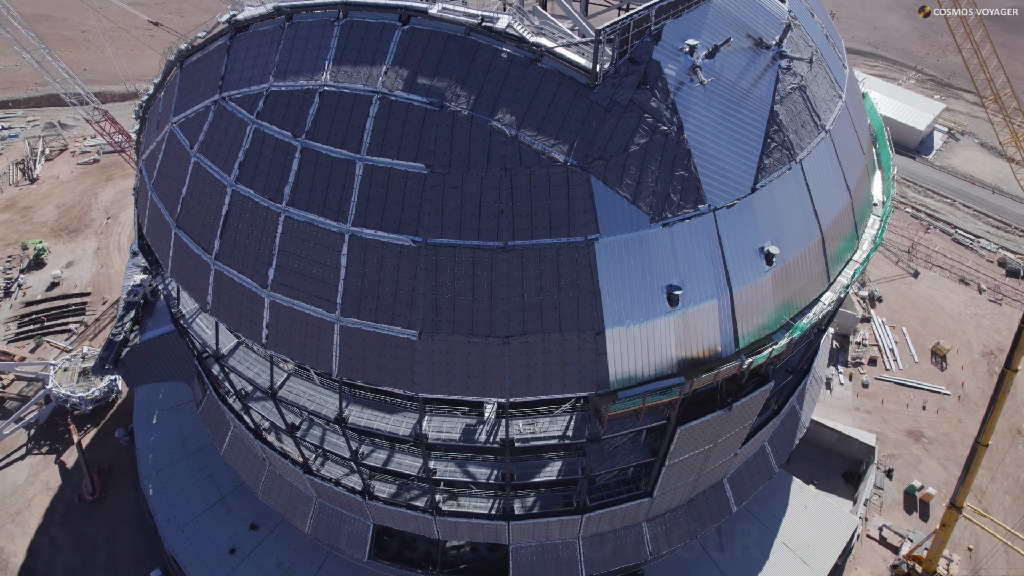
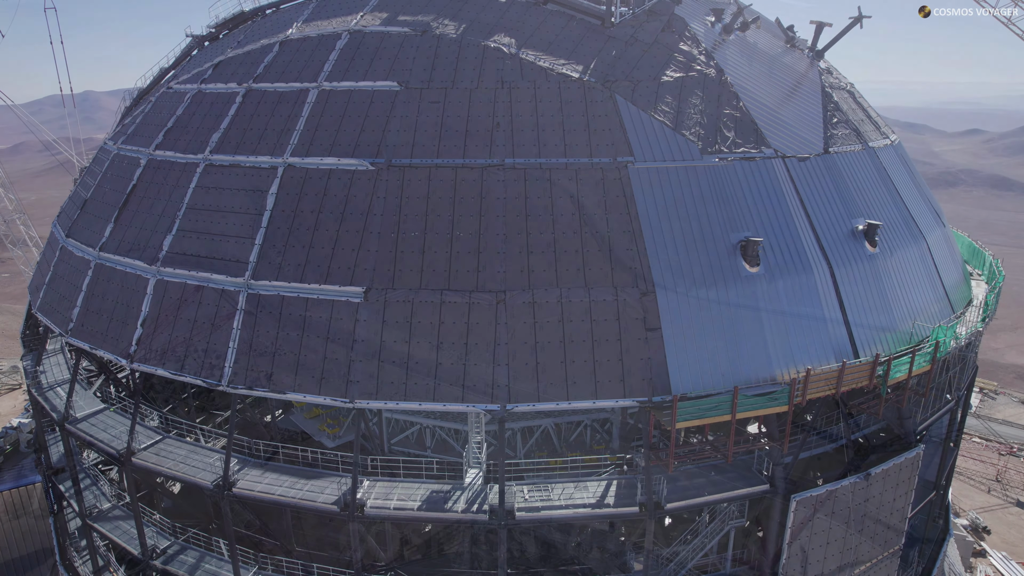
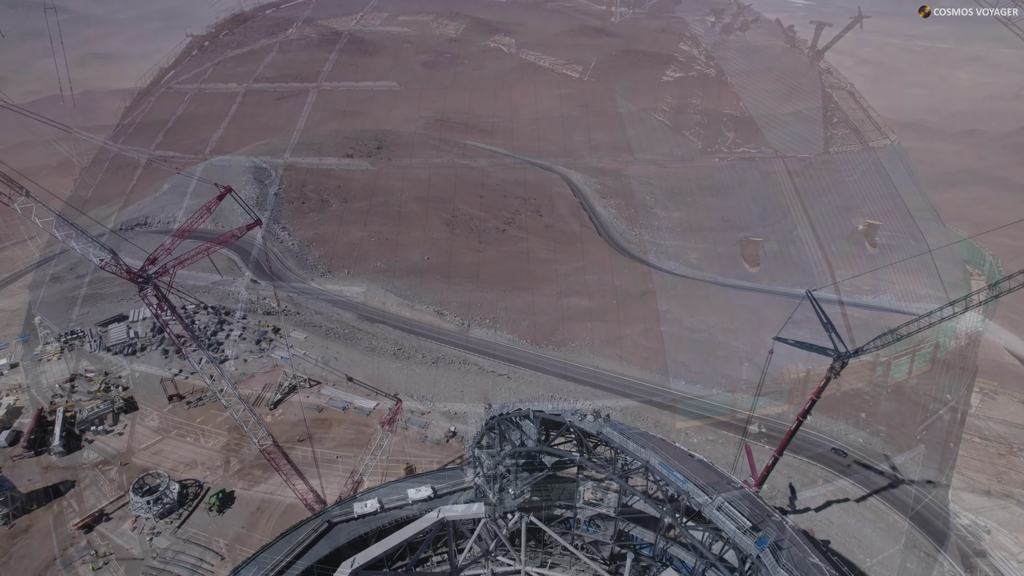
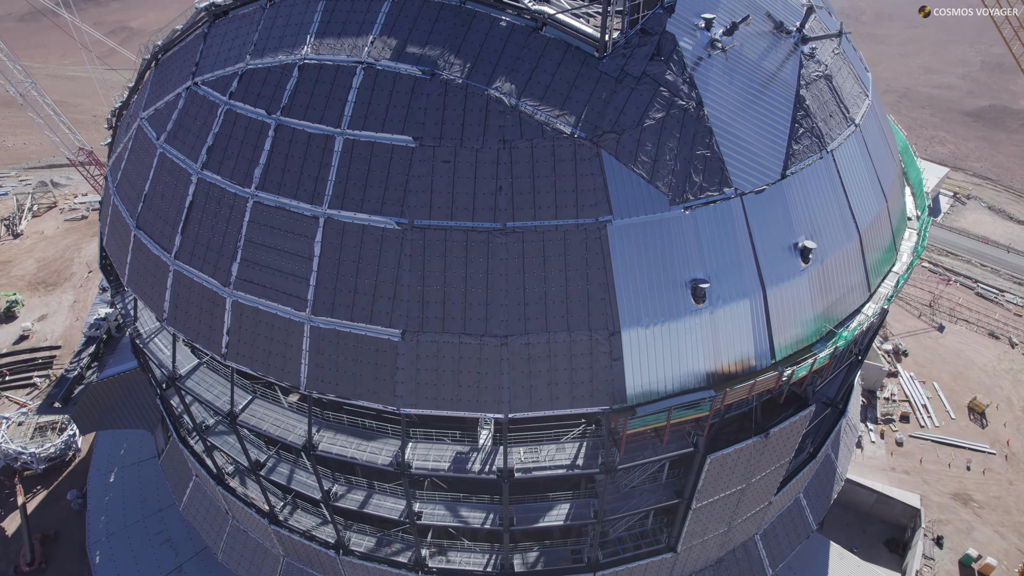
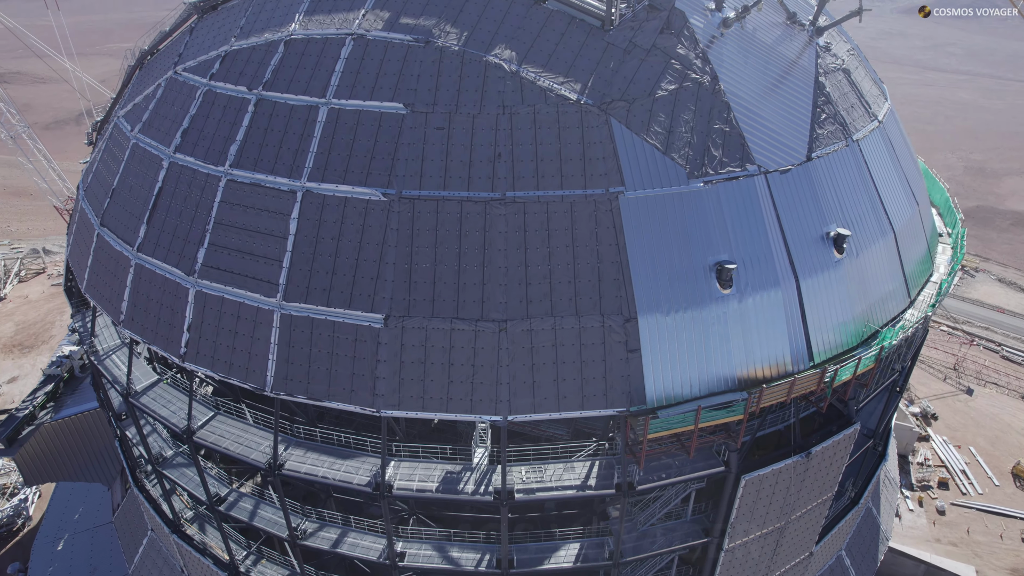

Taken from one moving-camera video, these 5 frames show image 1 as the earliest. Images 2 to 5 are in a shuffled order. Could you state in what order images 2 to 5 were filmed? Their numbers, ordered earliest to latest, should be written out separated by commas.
4, 5, 2, 3
